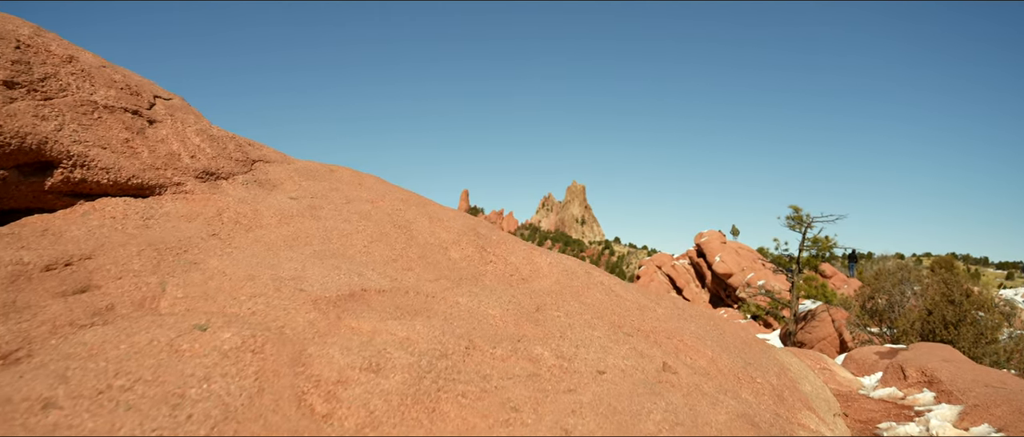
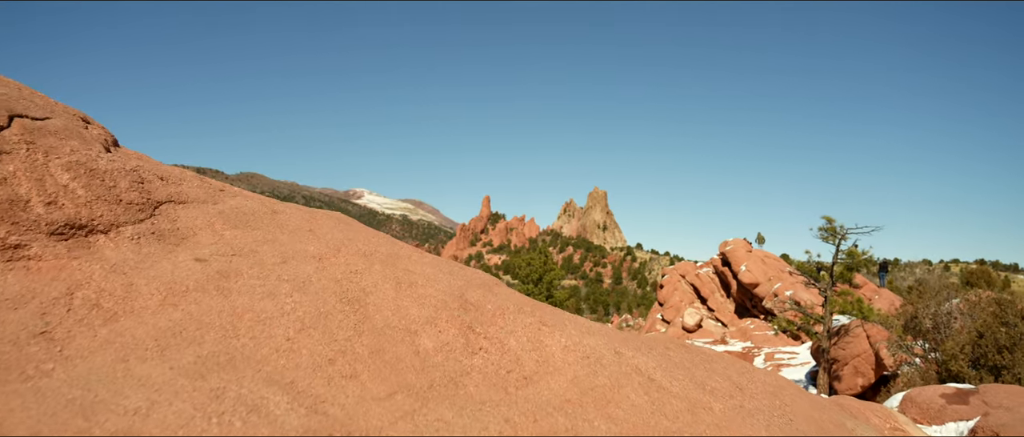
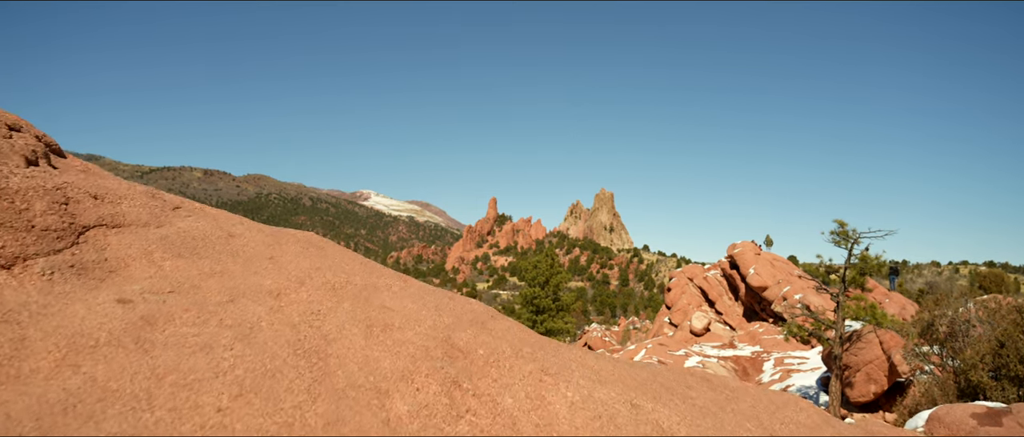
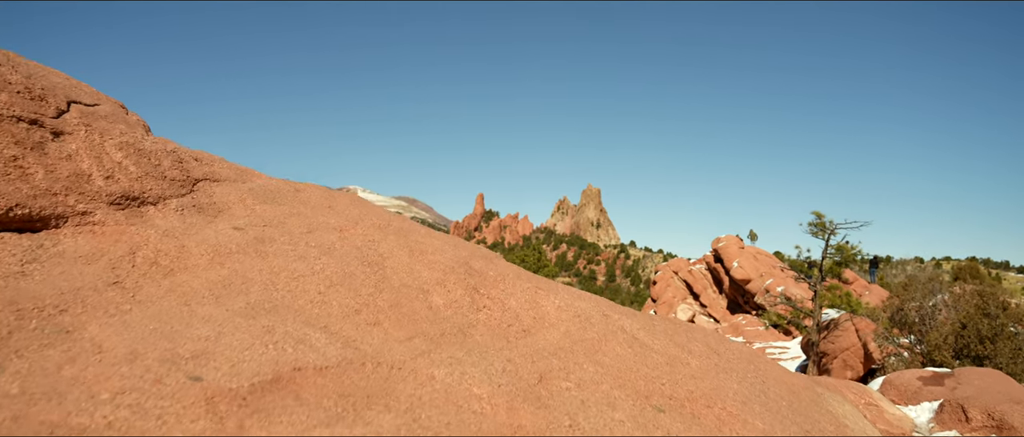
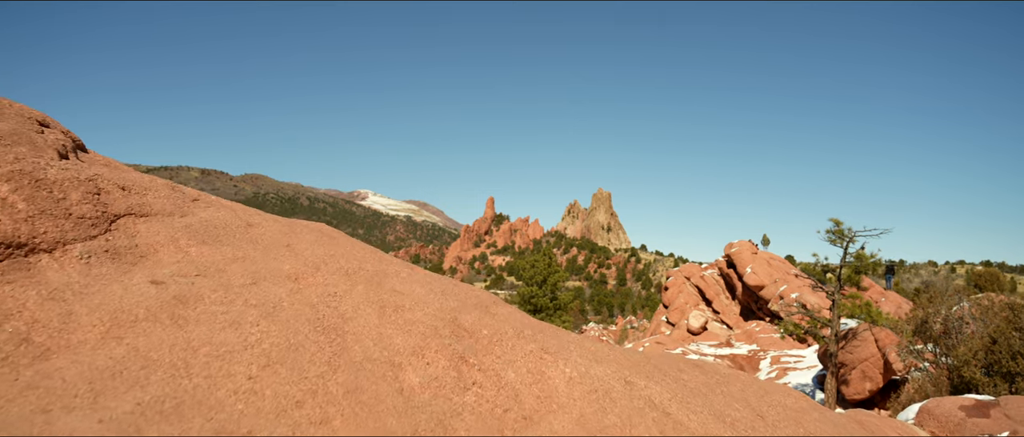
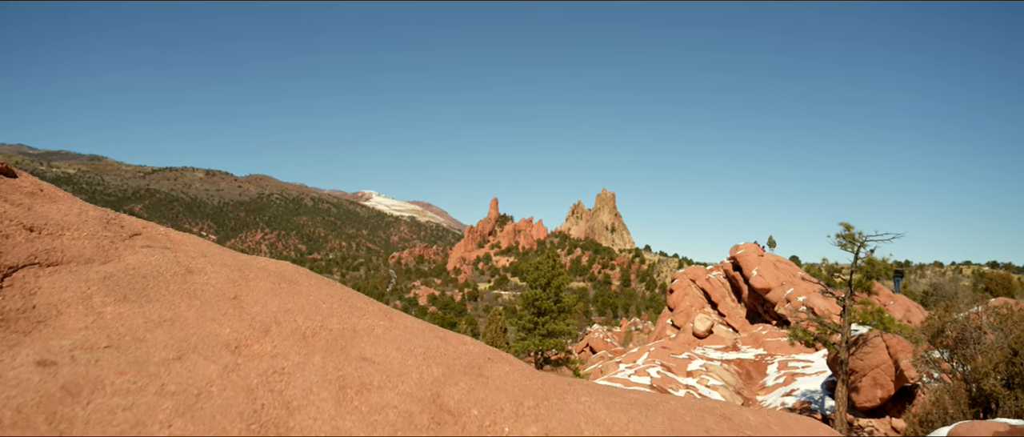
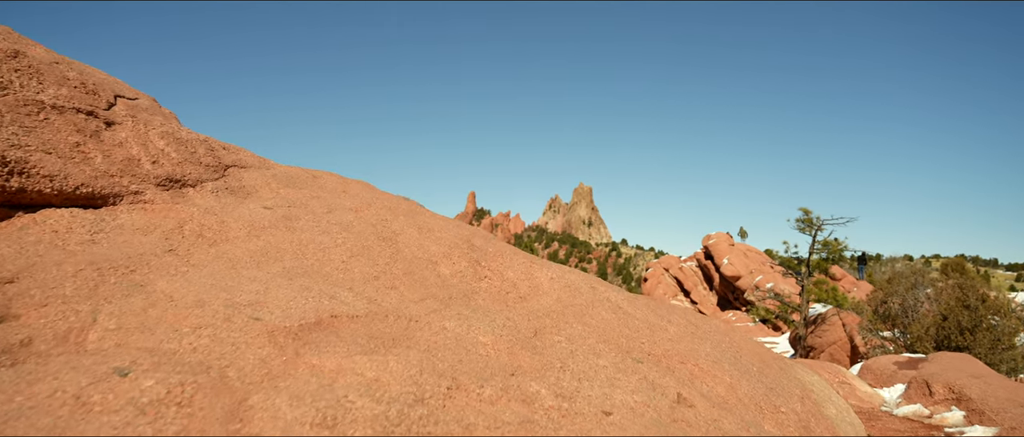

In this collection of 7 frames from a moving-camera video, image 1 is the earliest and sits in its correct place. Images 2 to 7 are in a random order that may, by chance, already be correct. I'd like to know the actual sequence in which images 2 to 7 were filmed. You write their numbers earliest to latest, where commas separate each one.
7, 4, 2, 5, 3, 6
